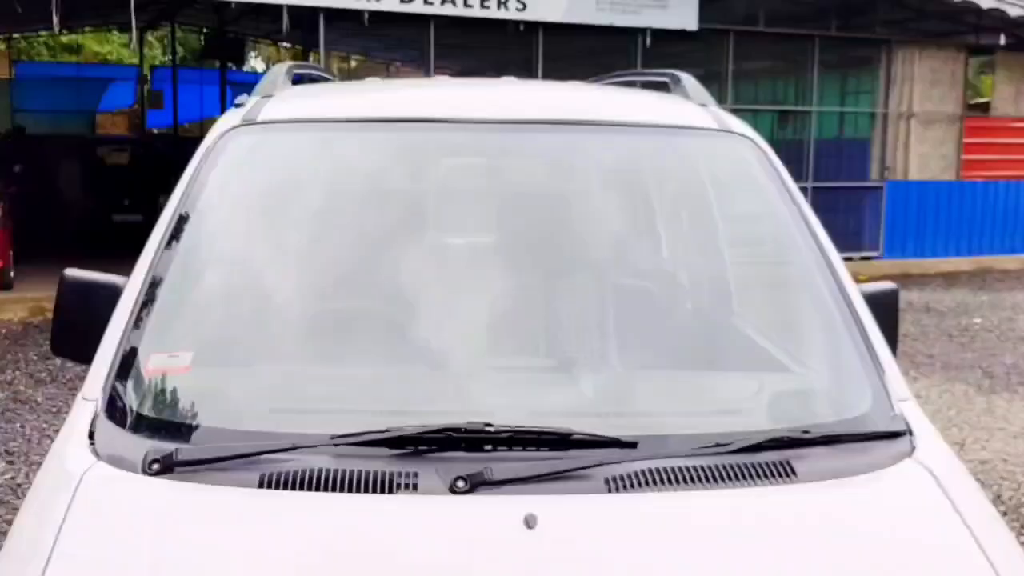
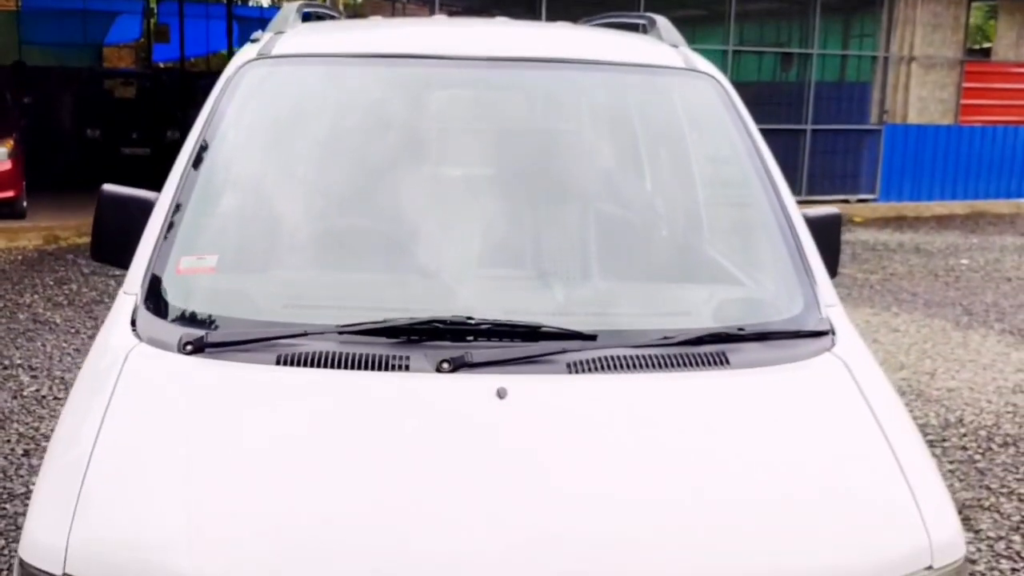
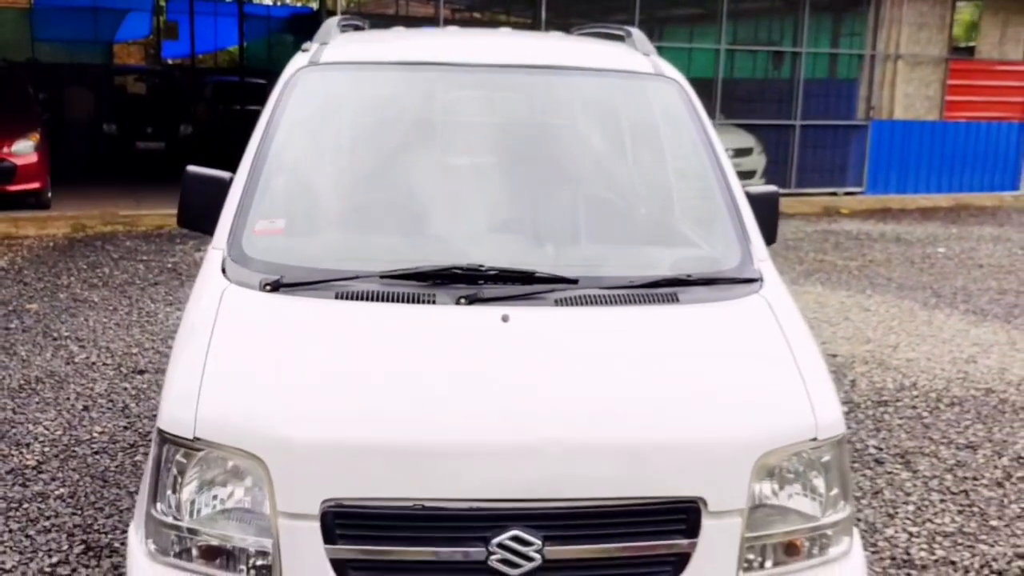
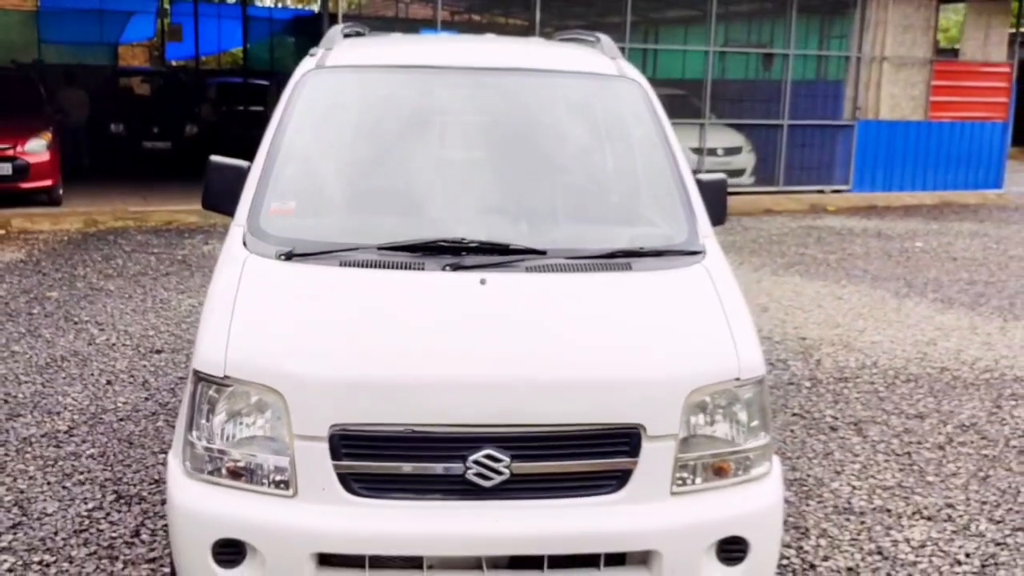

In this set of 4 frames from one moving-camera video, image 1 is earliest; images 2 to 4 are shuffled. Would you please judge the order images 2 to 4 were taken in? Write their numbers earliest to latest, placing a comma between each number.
2, 3, 4
